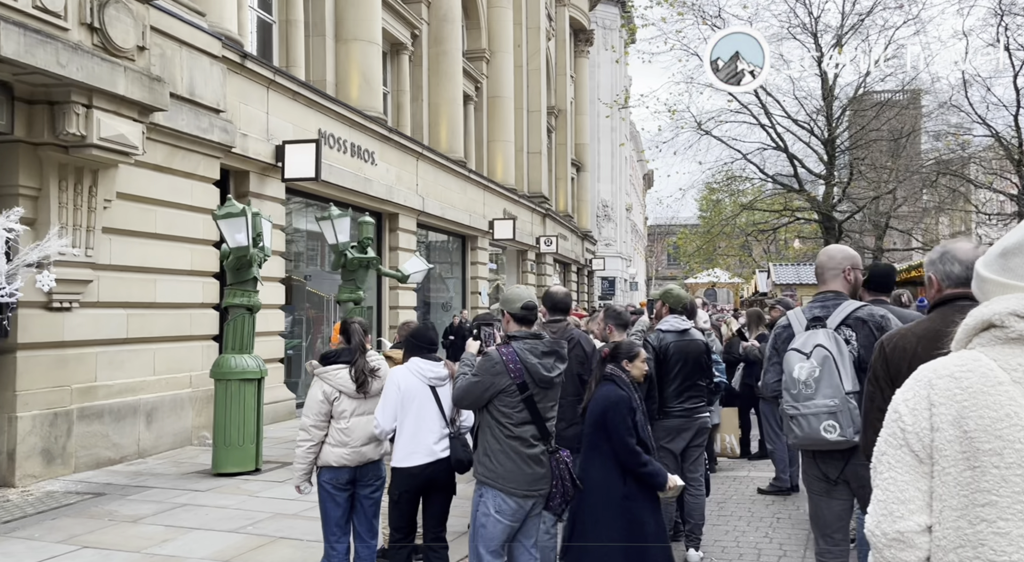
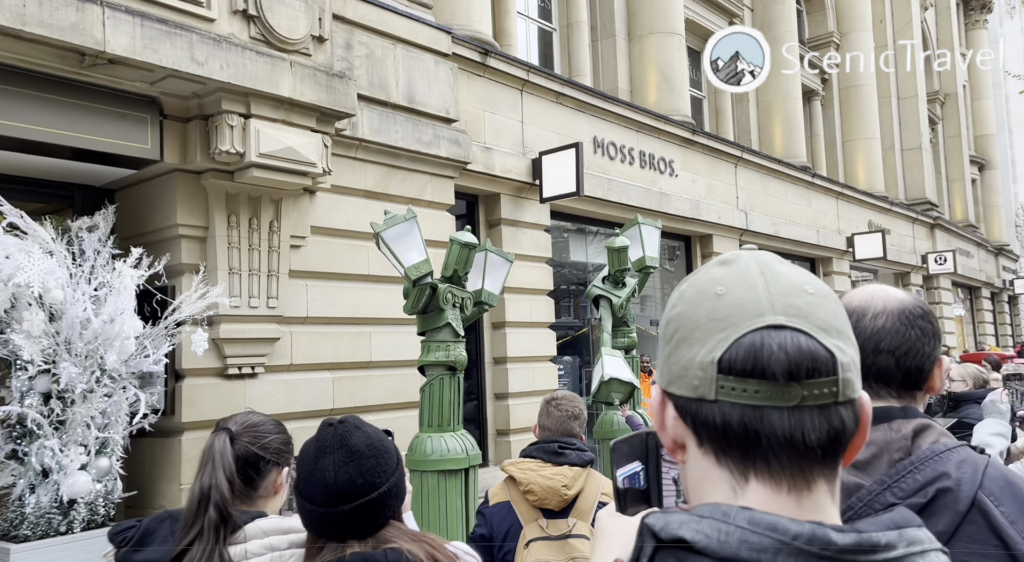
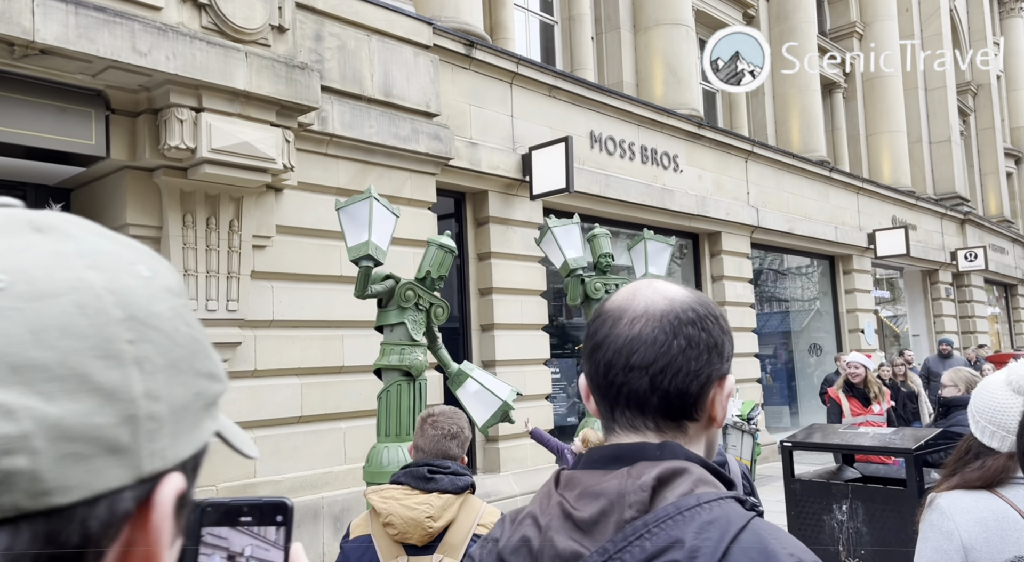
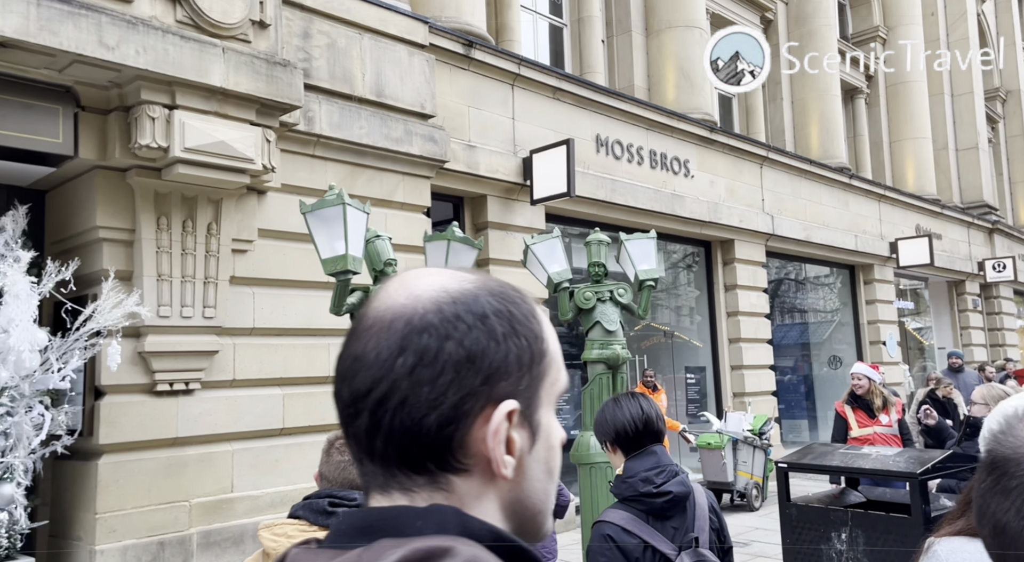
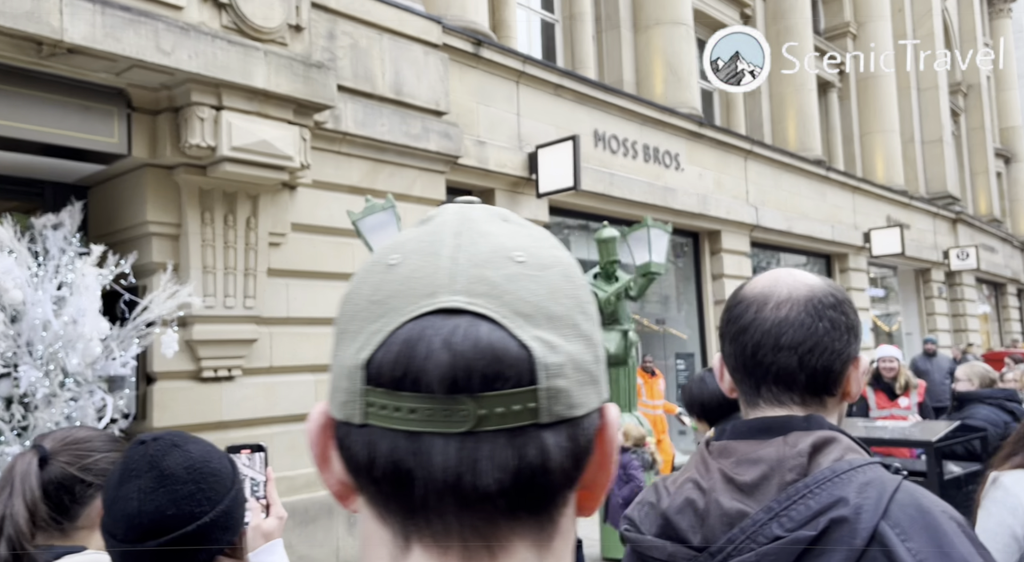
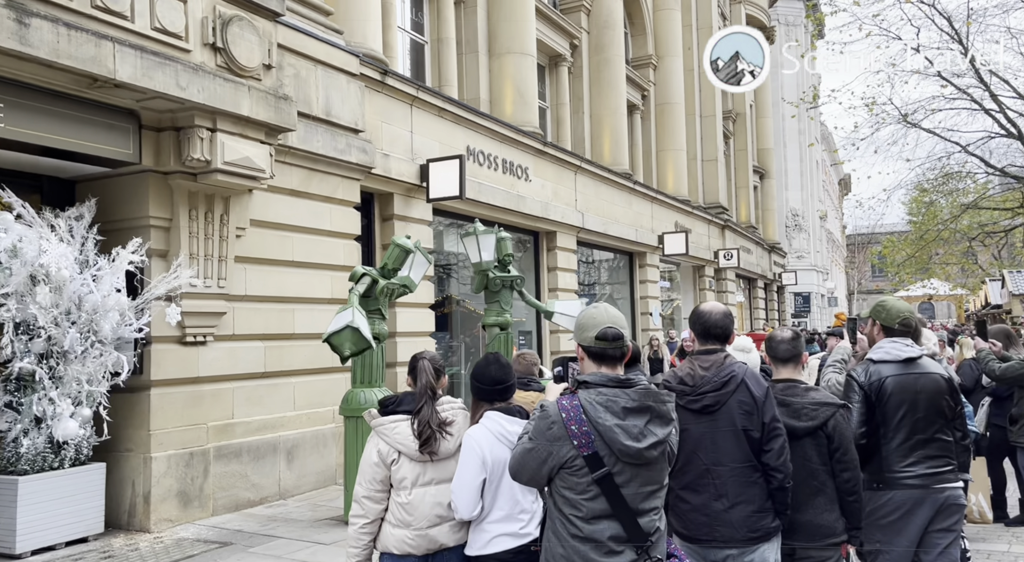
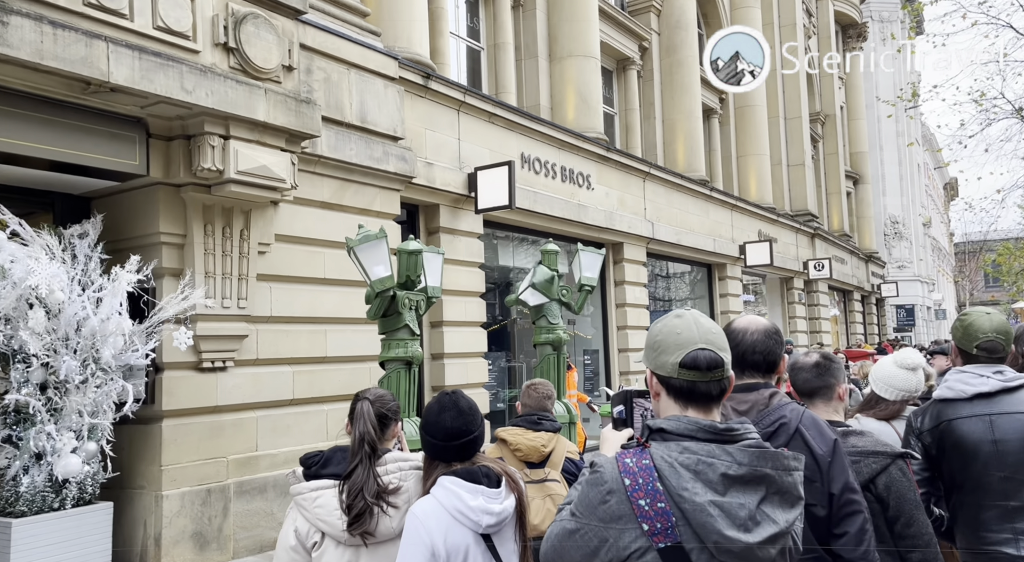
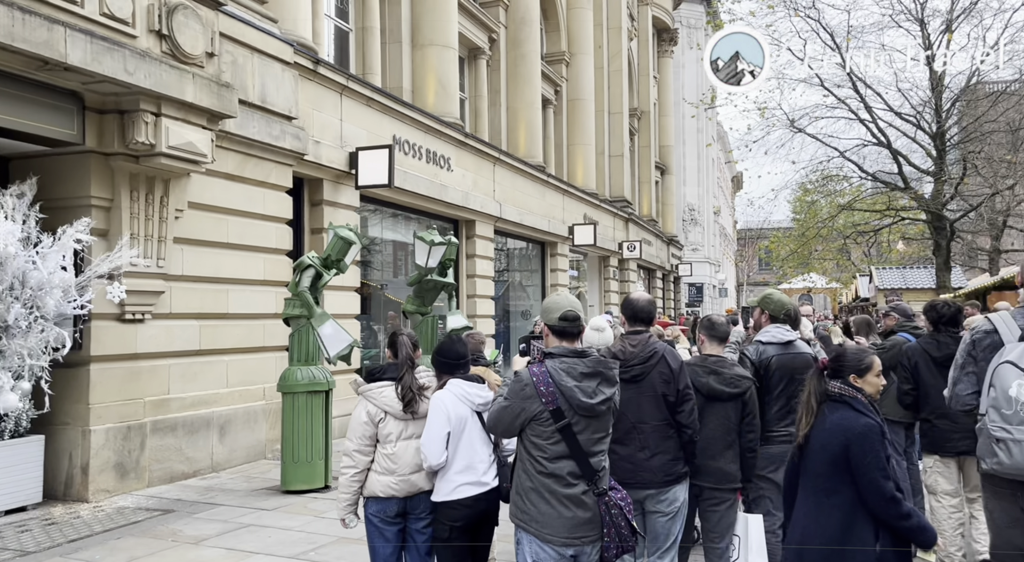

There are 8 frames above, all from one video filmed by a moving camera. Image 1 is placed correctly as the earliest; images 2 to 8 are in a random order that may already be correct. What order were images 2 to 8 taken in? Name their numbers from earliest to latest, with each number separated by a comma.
8, 6, 7, 2, 5, 3, 4
